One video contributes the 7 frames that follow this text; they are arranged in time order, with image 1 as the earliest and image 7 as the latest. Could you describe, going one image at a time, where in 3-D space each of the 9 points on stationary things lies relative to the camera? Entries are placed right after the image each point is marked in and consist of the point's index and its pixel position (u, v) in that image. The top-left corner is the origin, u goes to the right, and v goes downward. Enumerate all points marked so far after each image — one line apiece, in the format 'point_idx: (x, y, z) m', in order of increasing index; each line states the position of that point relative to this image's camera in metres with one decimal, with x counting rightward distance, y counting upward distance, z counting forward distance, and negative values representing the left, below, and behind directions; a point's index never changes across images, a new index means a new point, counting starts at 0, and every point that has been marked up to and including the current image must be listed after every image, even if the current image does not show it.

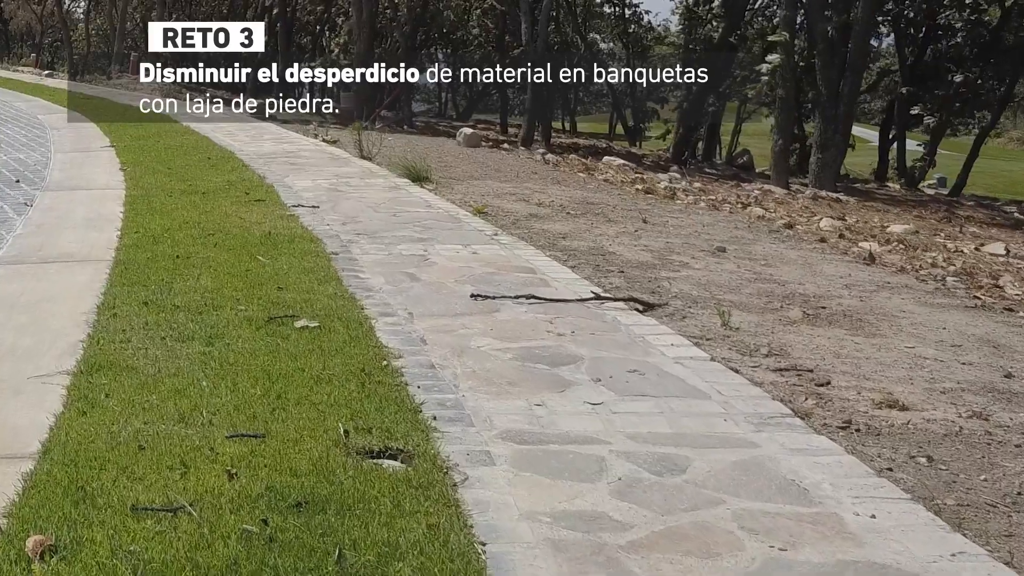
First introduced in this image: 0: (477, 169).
0: (-0.3, +1.0, +14.1) m
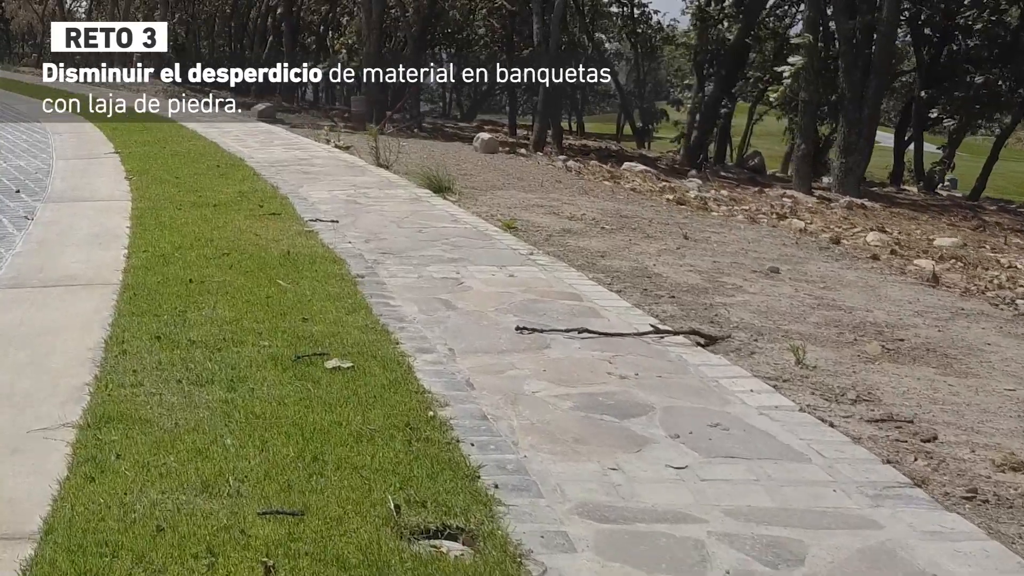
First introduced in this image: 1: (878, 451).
0: (-0.1, +0.9, +13.5) m
1: (+1.0, -0.5, +4.6) m
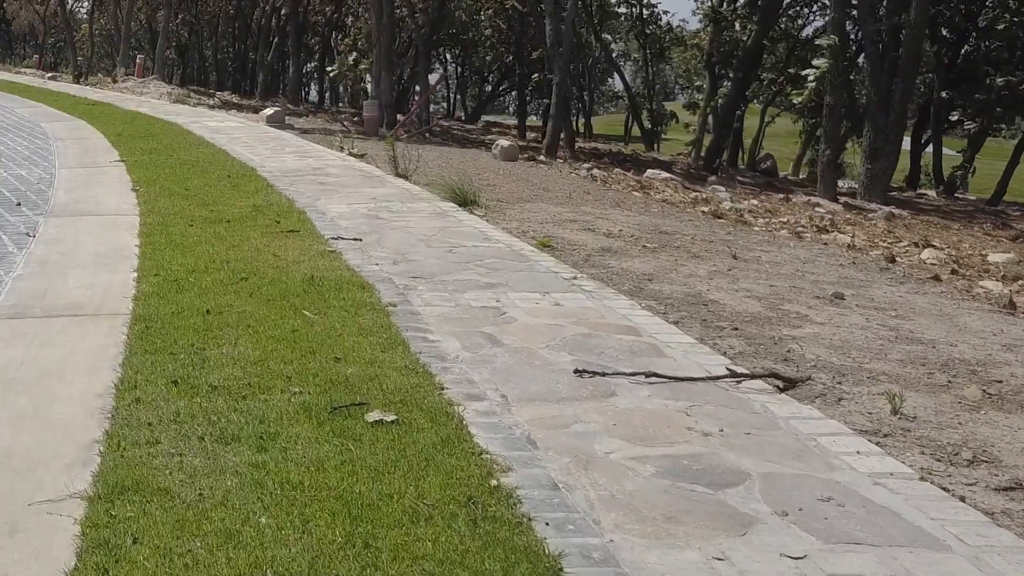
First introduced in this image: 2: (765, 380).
0: (+0.1, +0.8, +12.8) m
1: (+1.2, -0.6, +3.9) m
2: (+0.9, -0.3, +5.6) m
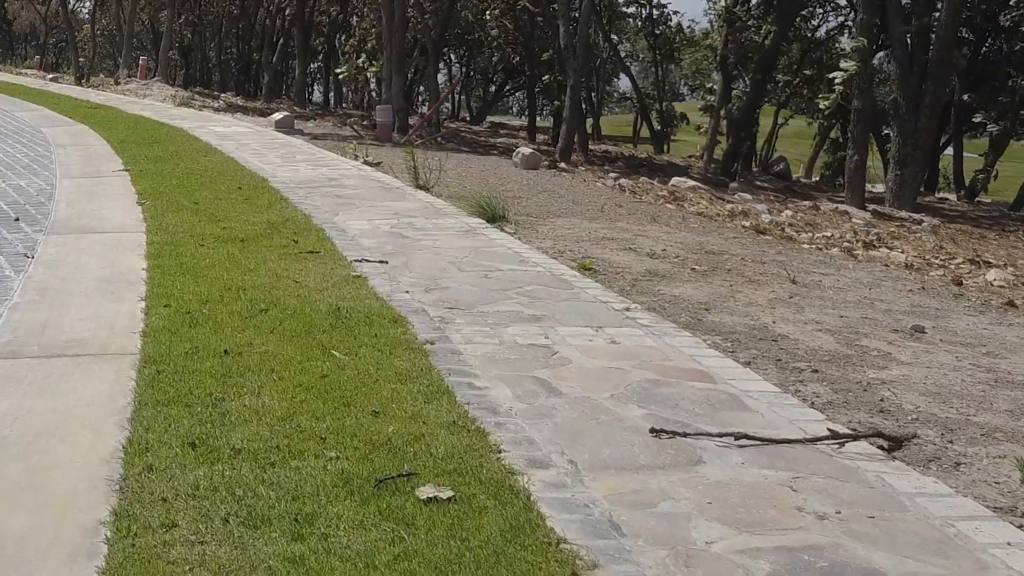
0: (+0.3, +0.6, +12.1) m
1: (+1.4, -0.7, +3.2) m
2: (+1.1, -0.5, +4.9) m
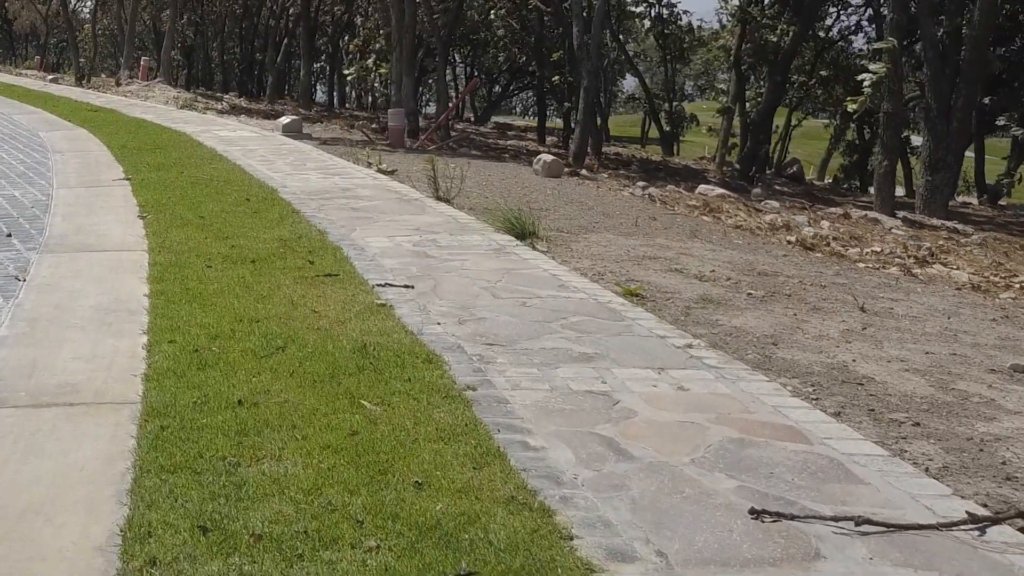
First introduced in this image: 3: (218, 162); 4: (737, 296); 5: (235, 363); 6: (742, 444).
0: (+0.5, +0.5, +11.3) m
1: (+1.6, -0.9, +2.4) m
2: (+1.2, -0.6, +4.1) m
3: (-2.7, +1.2, +15.1) m
4: (+1.1, 0.0, +7.9) m
5: (-1.0, -0.3, +6.0) m
6: (+0.7, -0.5, +4.8) m
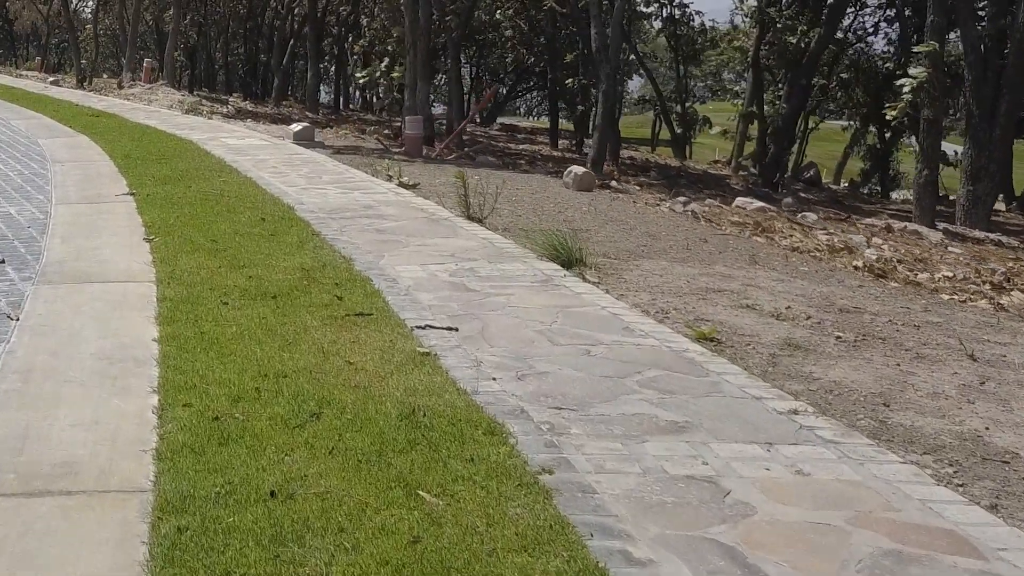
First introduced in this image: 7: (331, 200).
0: (+0.7, +0.3, +10.4) m
1: (+1.8, -1.0, +1.5) m
2: (+1.5, -0.8, +3.2) m
3: (-2.4, +1.0, +14.2) m
4: (+1.3, -0.2, +7.0) m
5: (-0.8, -0.5, +5.1) m
6: (+0.9, -0.6, +3.9) m
7: (-1.4, +0.7, +12.2) m
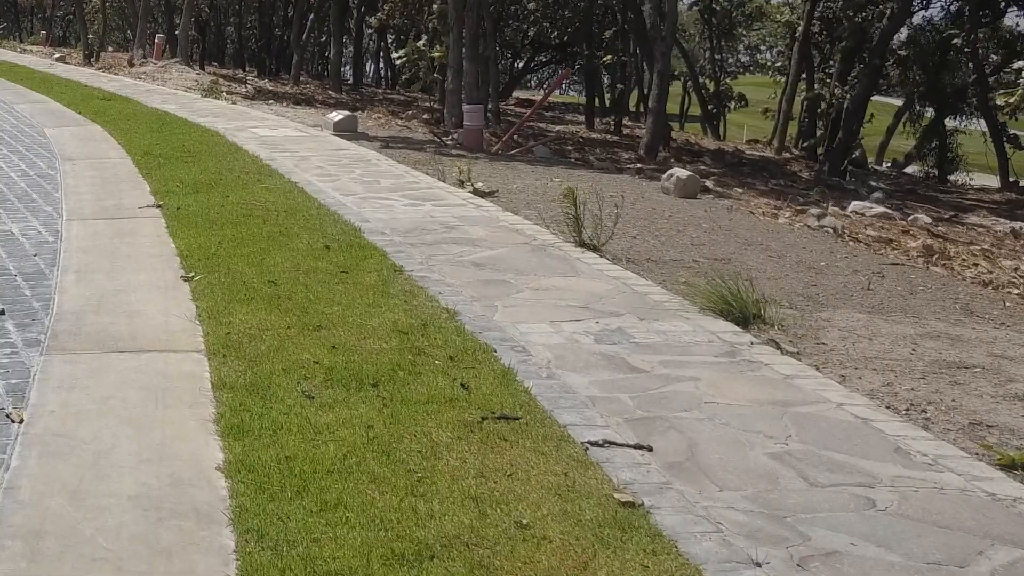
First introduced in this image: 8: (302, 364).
0: (+1.4, +0.1, +8.3) m
1: (+2.5, -1.4, -0.6) m
2: (+2.1, -1.1, +1.0) m
3: (-1.8, +0.8, +12.0) m
4: (+2.0, -0.5, +4.8) m
5: (-0.1, -0.8, +2.9) m
6: (+1.6, -1.0, +1.8) m
7: (-0.7, +0.4, +10.1) m
8: (-0.8, -0.3, +6.0) m
